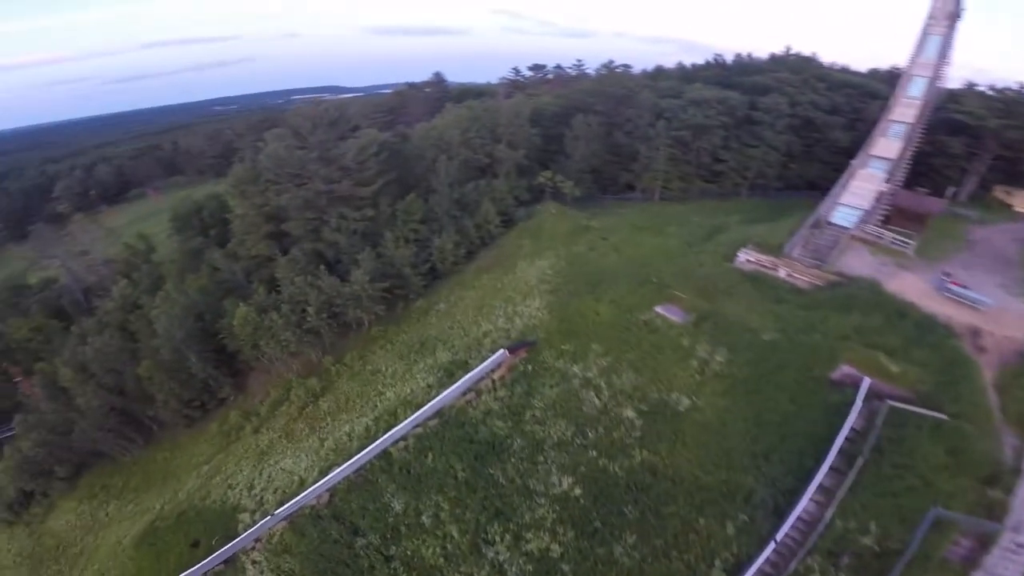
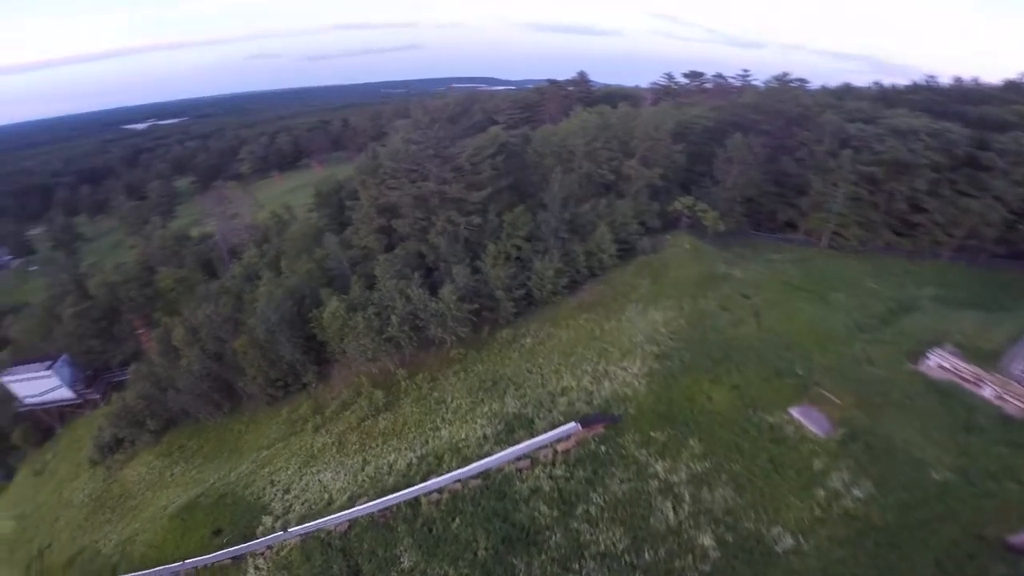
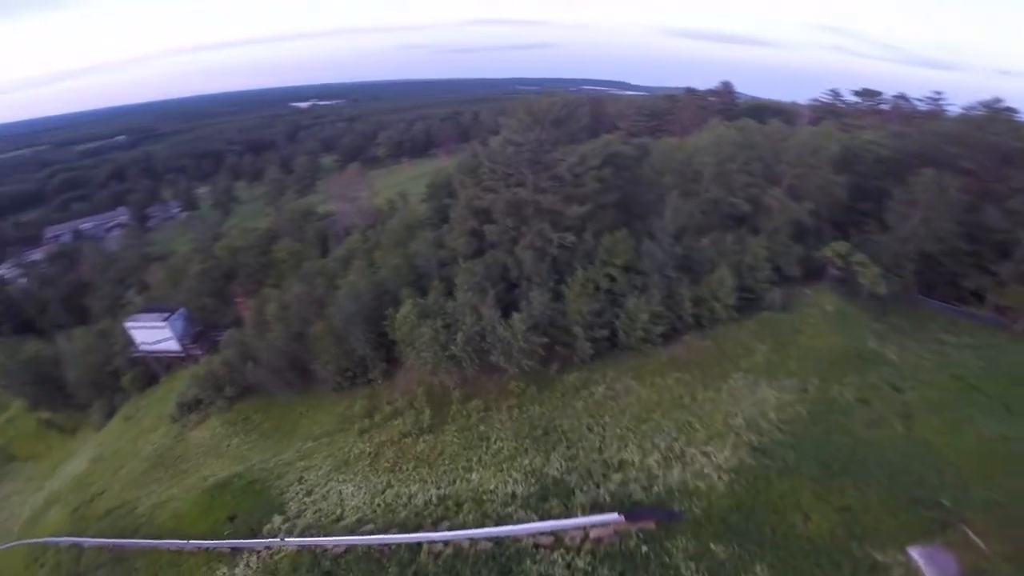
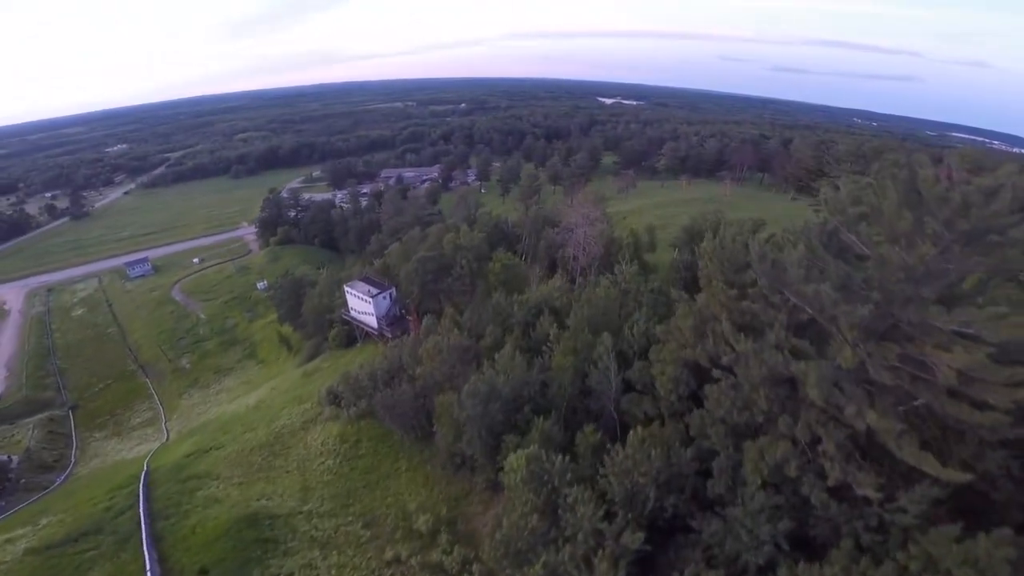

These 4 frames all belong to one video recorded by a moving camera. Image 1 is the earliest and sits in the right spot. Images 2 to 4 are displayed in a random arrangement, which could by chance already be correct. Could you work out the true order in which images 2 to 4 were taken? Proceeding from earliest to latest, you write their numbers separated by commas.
2, 3, 4
